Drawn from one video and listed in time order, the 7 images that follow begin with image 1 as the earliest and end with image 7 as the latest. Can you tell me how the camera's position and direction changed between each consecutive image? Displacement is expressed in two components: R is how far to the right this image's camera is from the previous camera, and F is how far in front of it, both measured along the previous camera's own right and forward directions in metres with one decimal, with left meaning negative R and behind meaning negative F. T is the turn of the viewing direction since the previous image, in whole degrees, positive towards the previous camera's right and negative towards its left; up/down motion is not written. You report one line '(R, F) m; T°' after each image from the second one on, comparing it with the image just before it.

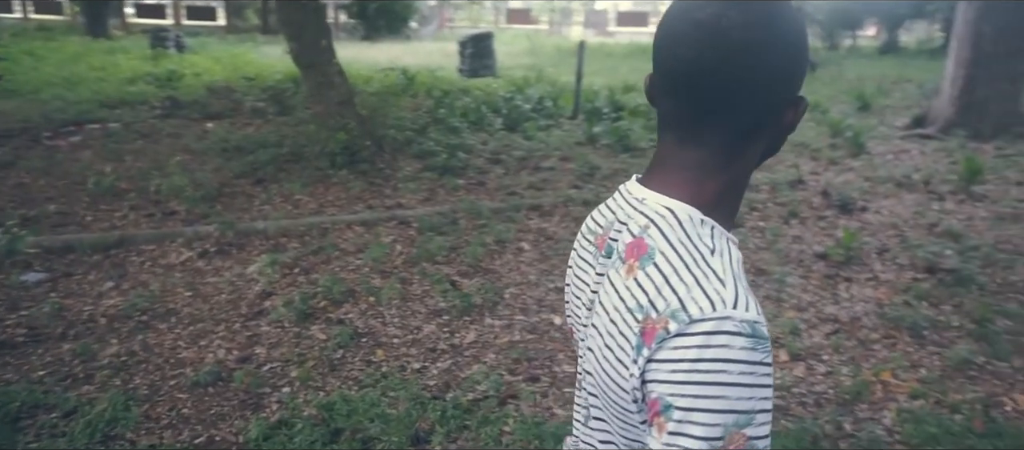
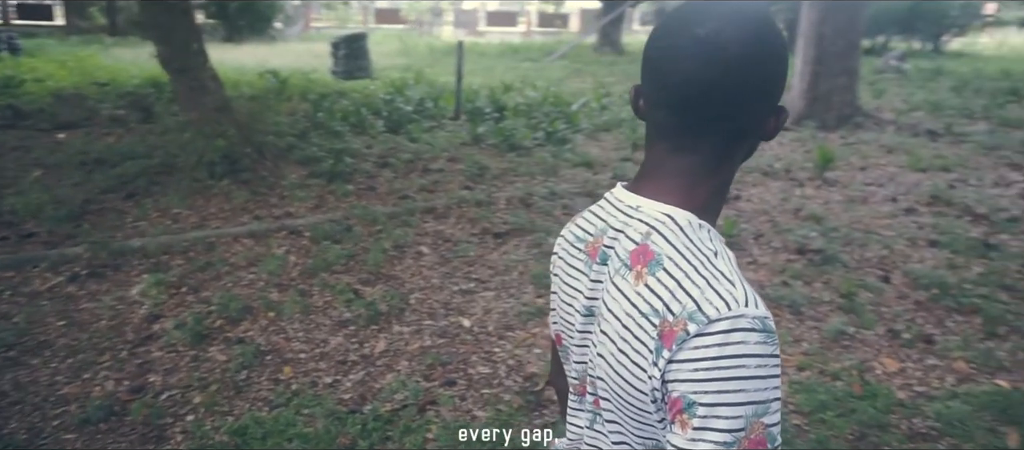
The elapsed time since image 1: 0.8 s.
(-0.2, 0.0) m; +10°
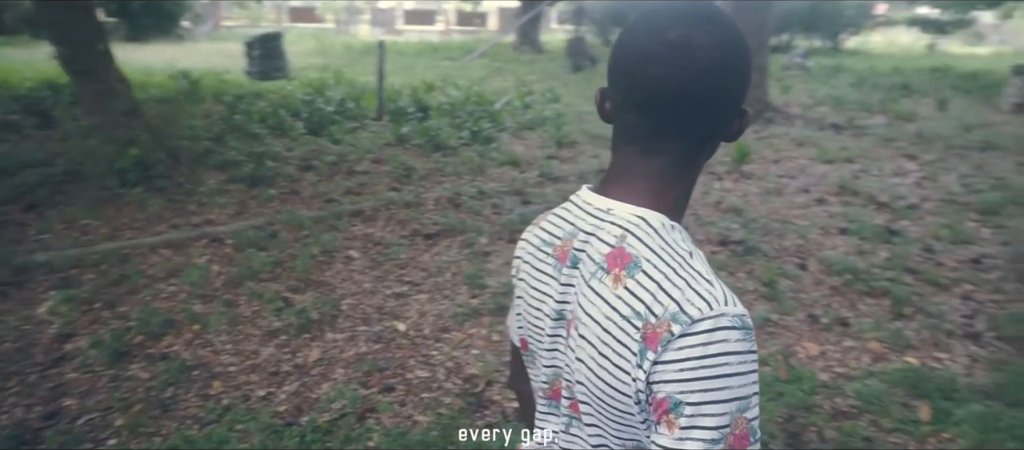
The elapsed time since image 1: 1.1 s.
(-0.1, 0.0) m; +6°
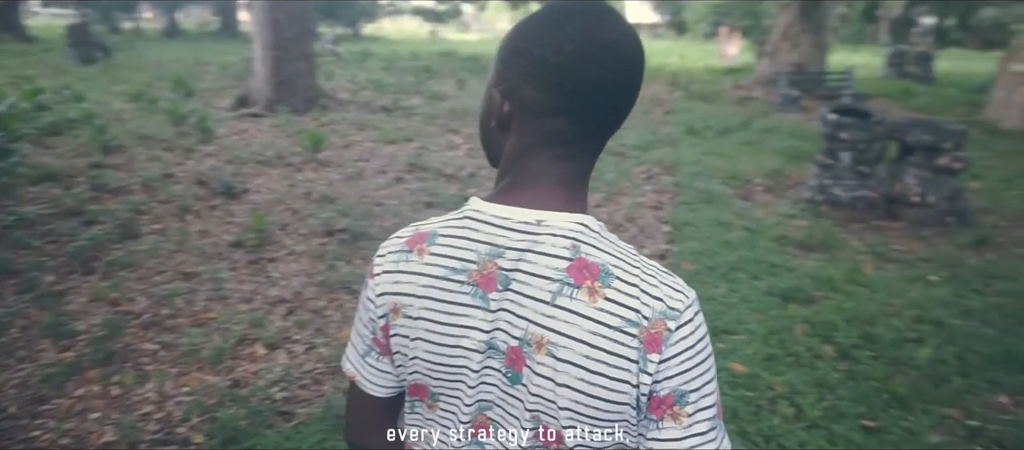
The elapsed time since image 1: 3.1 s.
(-0.5, +0.3) m; +35°
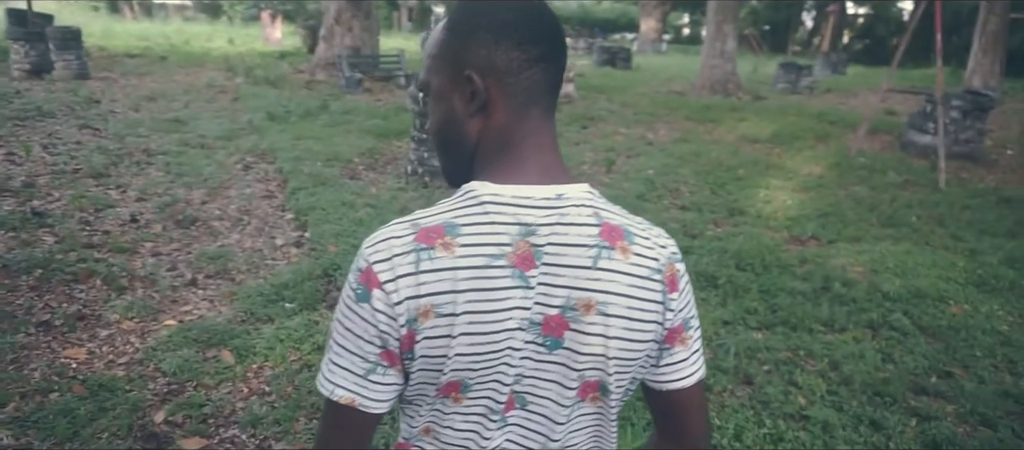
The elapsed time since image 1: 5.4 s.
(-0.7, +0.2) m; +35°
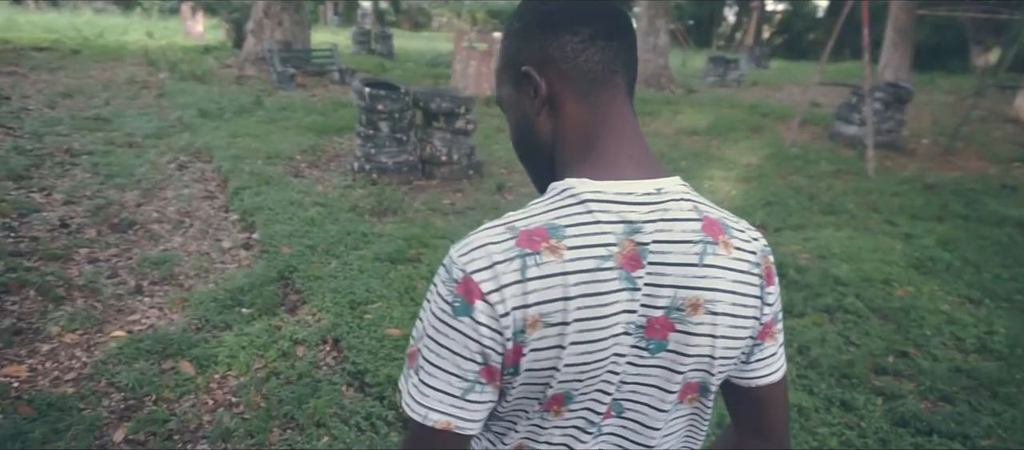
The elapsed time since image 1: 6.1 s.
(-0.2, +0.1) m; +6°
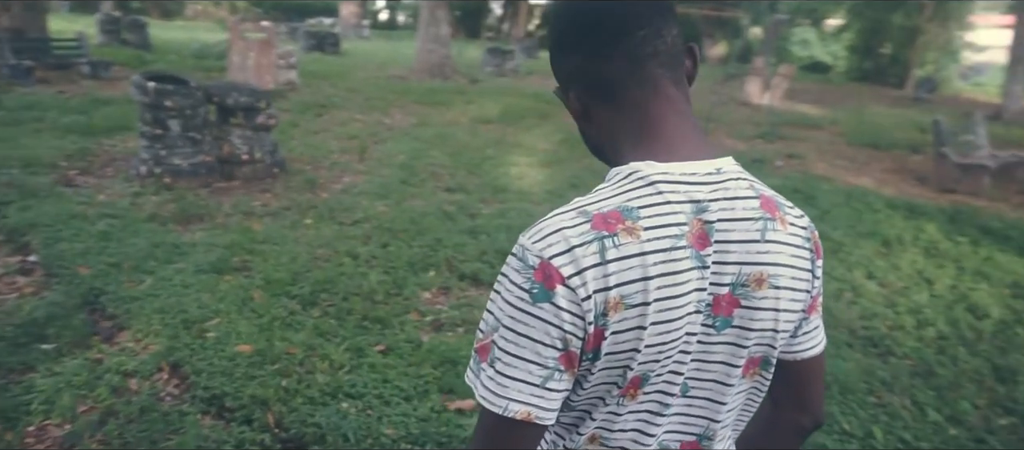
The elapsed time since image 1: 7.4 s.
(-0.4, +0.1) m; +18°
